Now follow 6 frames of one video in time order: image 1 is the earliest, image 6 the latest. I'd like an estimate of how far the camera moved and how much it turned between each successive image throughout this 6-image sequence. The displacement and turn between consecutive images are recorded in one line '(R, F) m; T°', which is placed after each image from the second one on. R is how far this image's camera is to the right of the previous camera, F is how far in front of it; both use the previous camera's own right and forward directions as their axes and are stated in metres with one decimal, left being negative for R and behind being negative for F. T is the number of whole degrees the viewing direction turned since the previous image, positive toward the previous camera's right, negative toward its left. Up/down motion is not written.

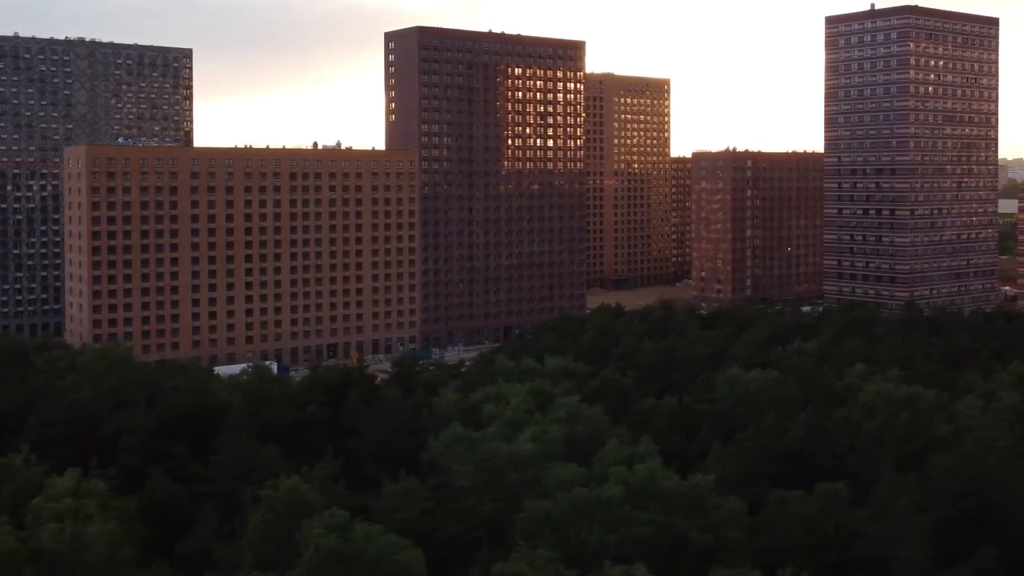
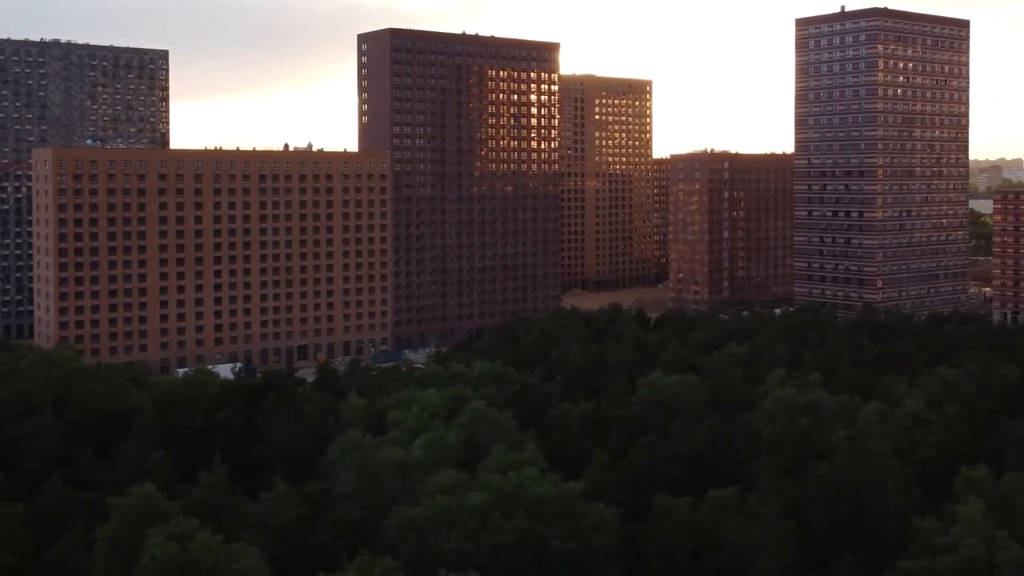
(+2.4, -0.1) m; 0°
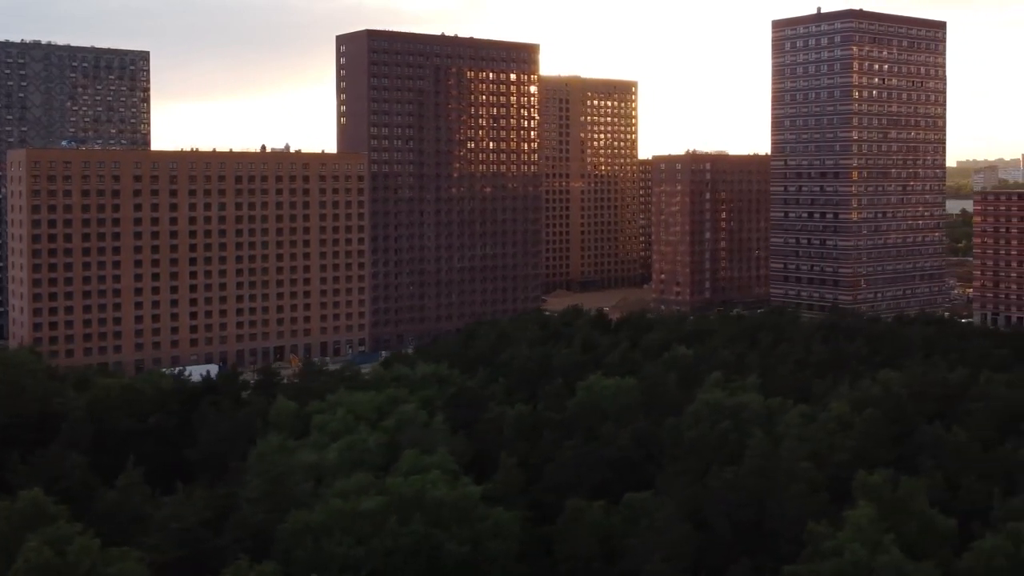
(+2.0, -0.1) m; 0°
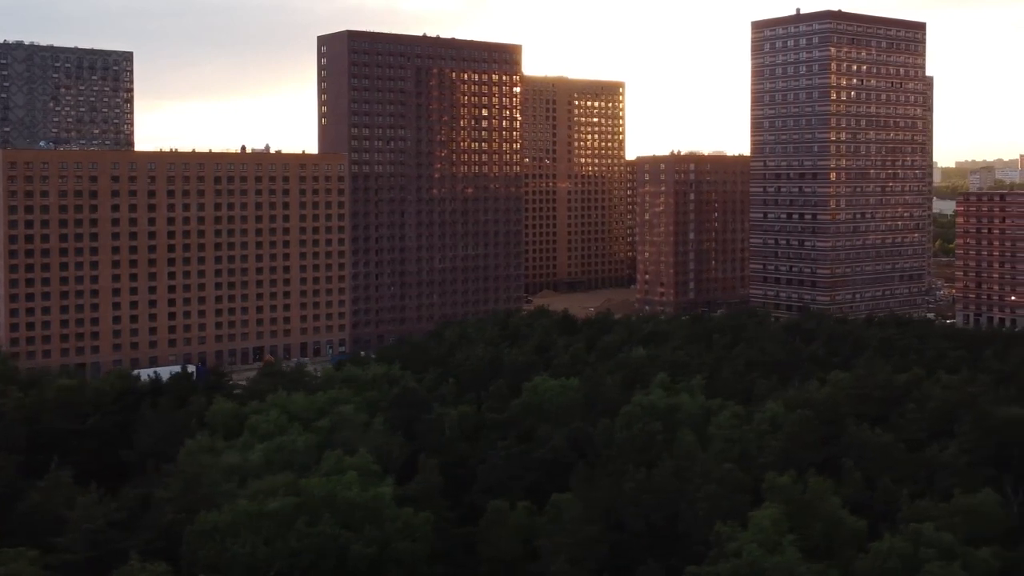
(+1.8, -0.1) m; 0°
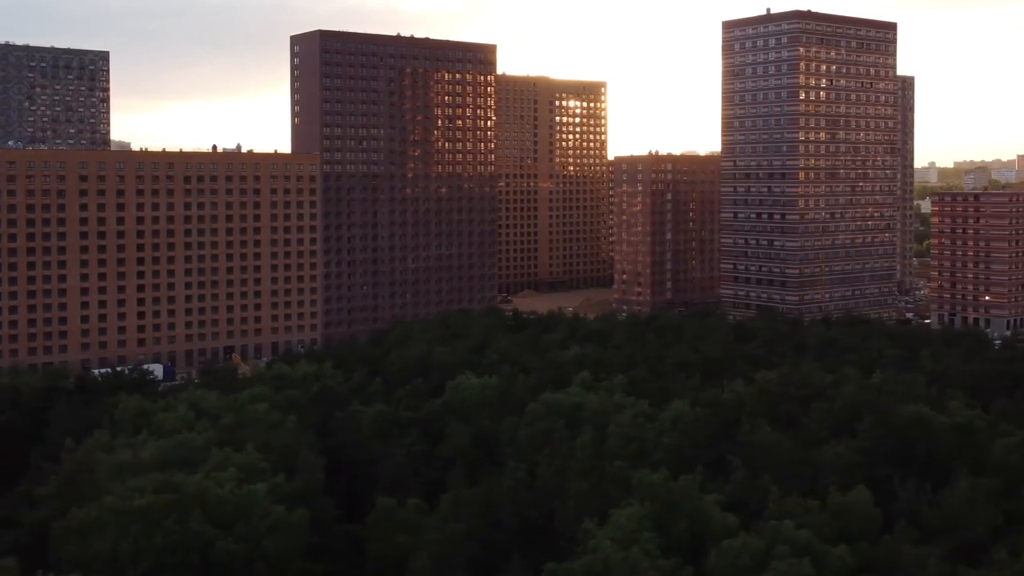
(+2.5, -0.1) m; 0°
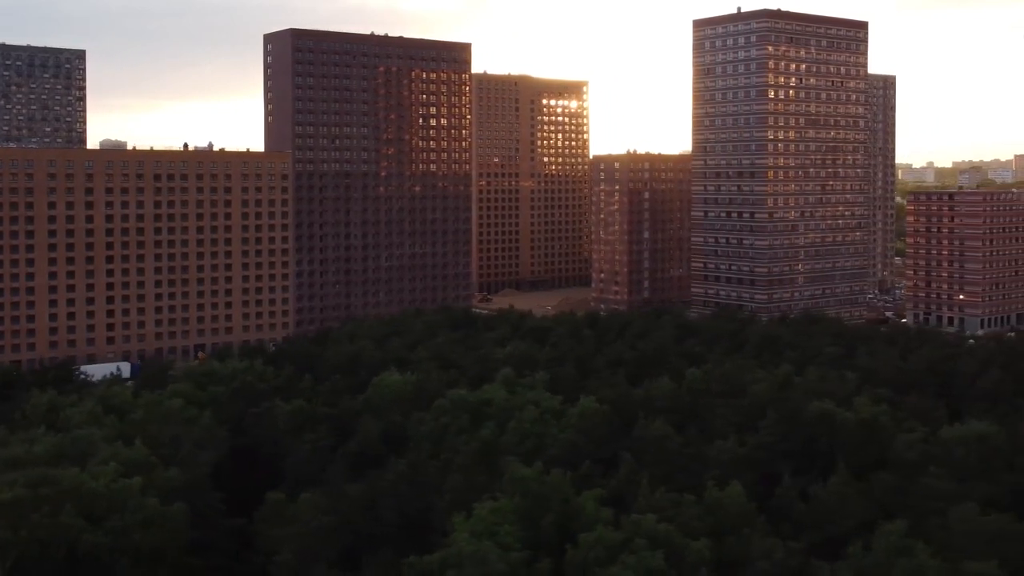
(+2.5, -0.1) m; 0°
